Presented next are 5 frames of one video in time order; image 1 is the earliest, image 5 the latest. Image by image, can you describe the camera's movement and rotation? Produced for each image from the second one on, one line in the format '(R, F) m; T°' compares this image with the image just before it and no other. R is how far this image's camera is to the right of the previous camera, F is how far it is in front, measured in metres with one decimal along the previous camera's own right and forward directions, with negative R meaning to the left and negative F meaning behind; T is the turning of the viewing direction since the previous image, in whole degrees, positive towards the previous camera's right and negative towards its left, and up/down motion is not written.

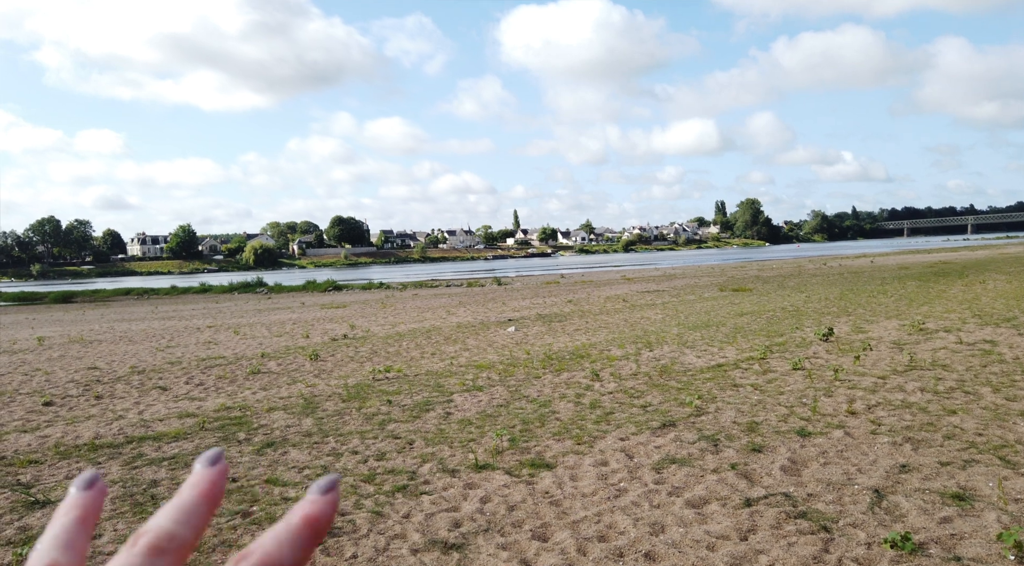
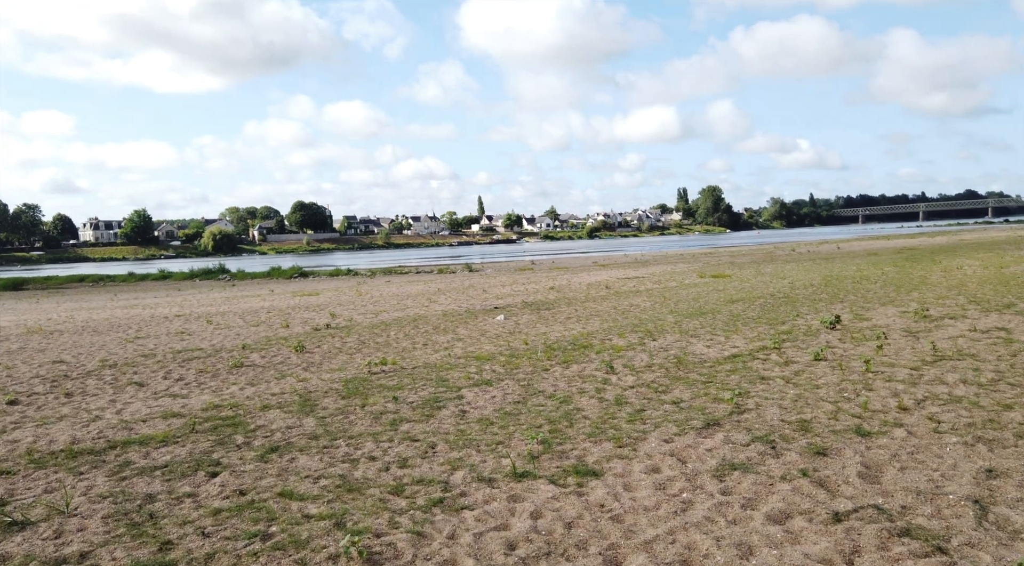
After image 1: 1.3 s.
(-0.8, +1.0) m; +3°
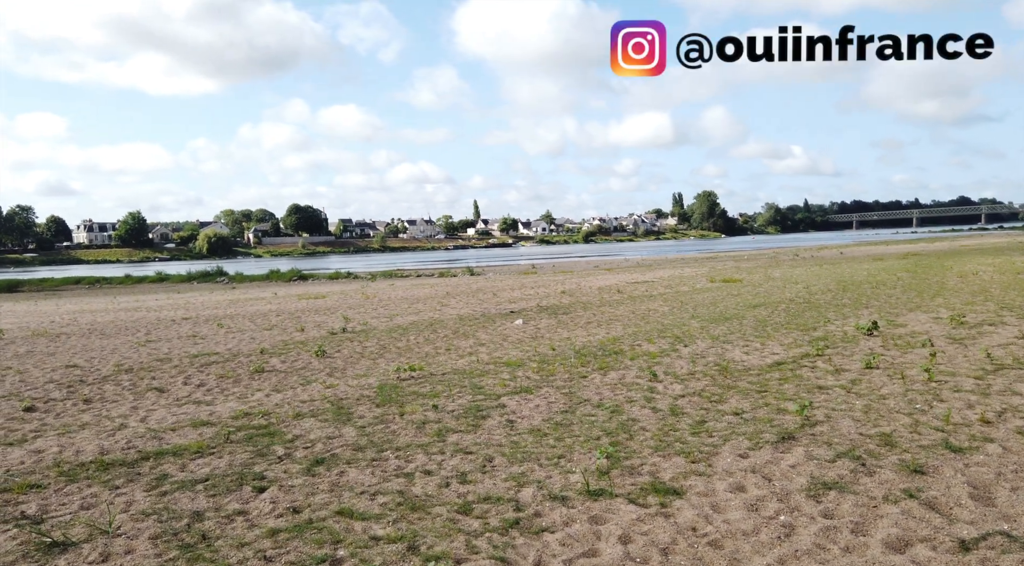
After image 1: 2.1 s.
(-0.8, +0.6) m; 0°
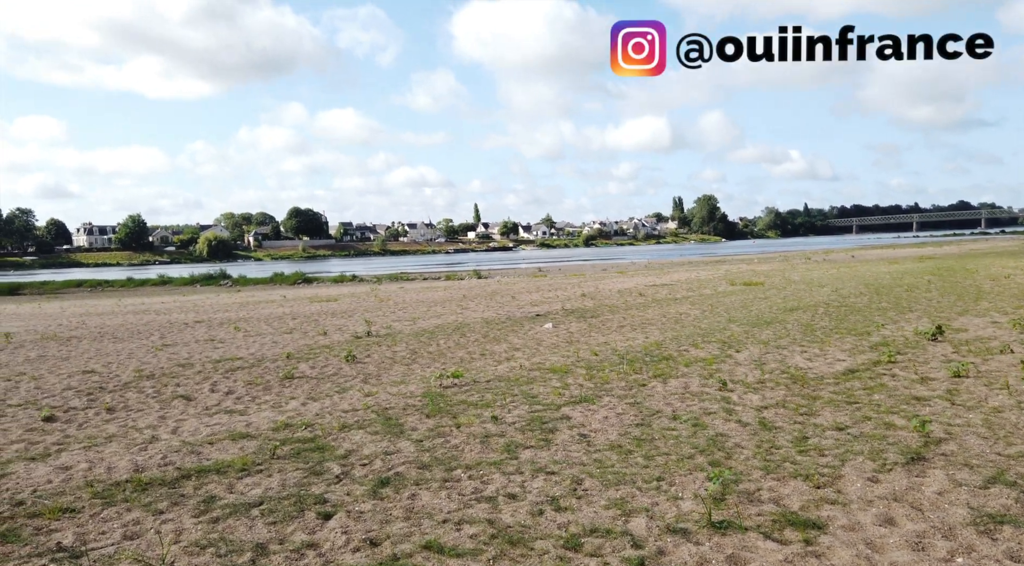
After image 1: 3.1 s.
(-1.0, +1.1) m; 0°
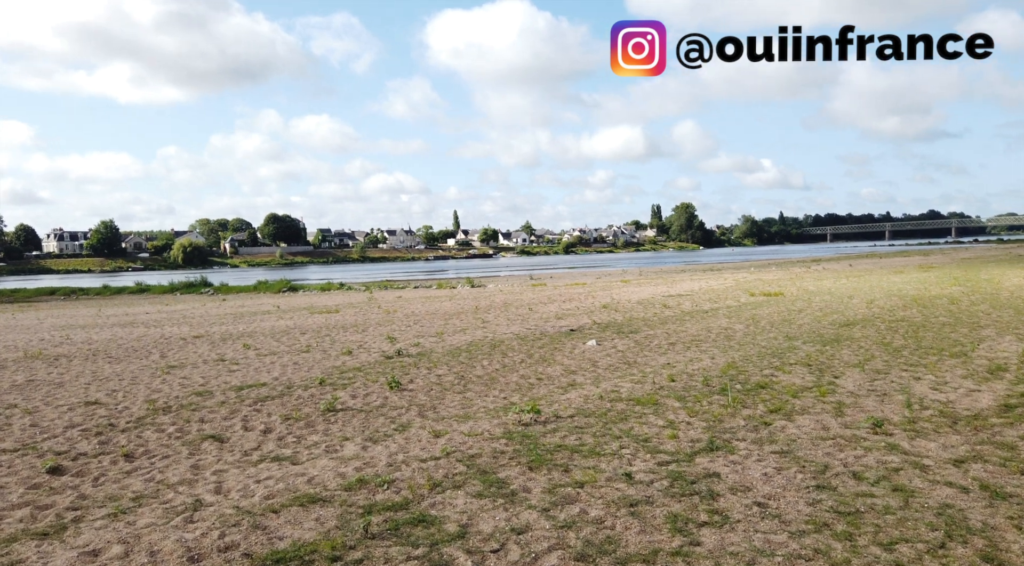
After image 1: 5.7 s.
(-1.8, +2.3) m; +2°
